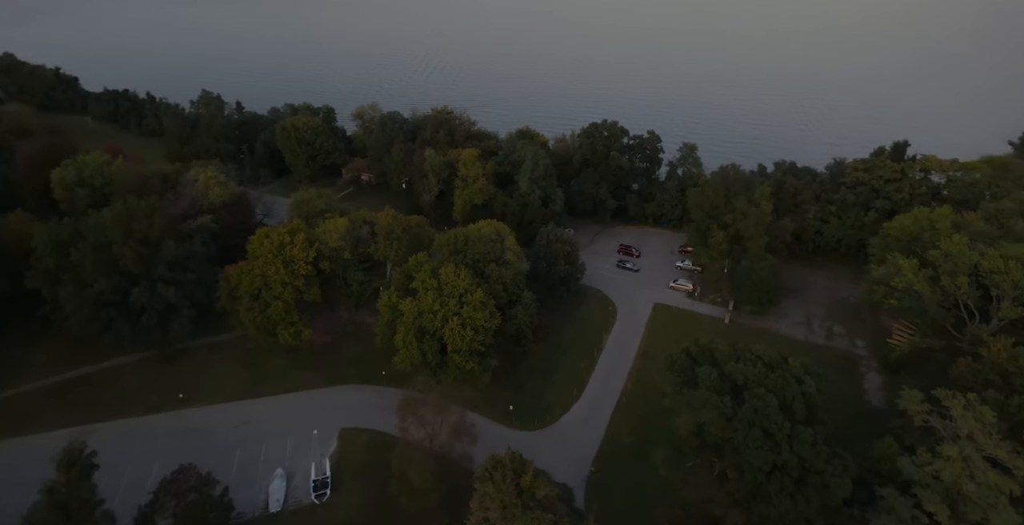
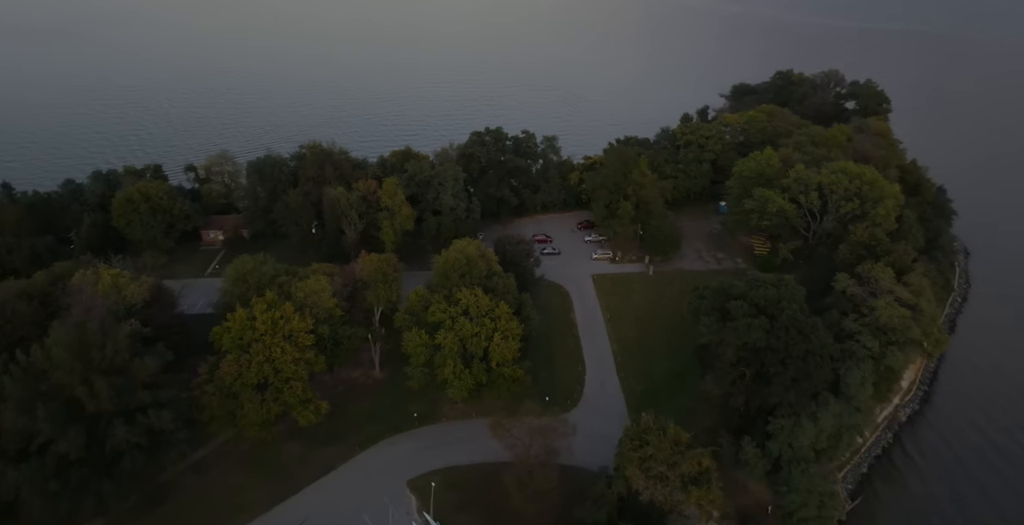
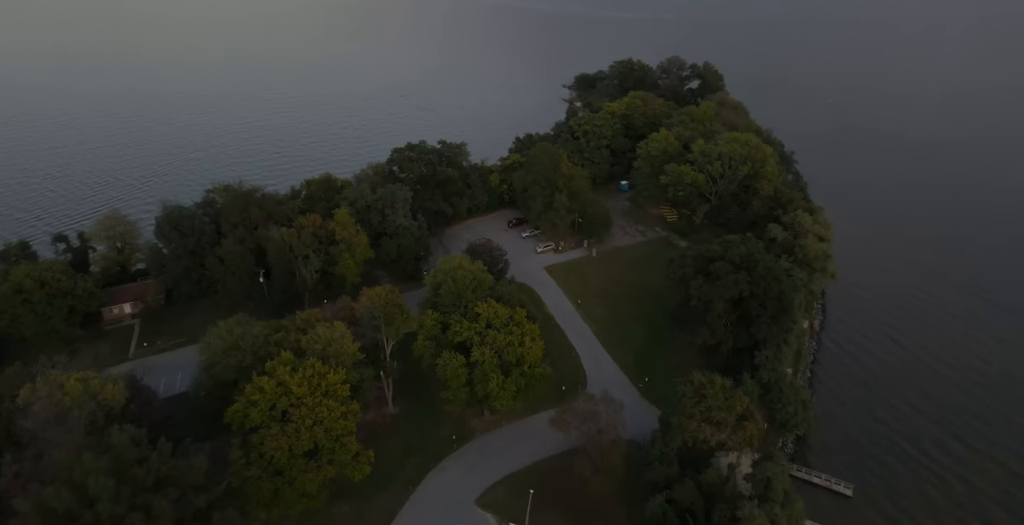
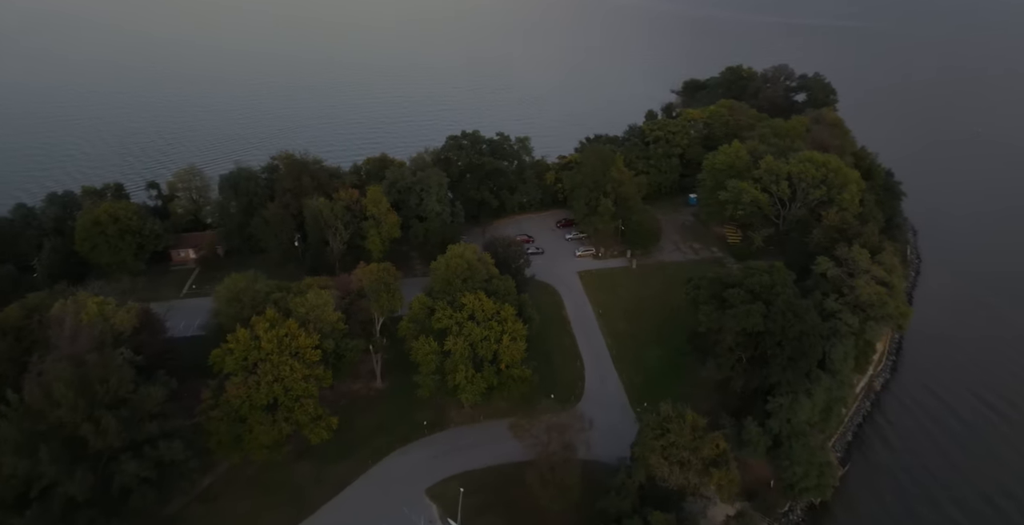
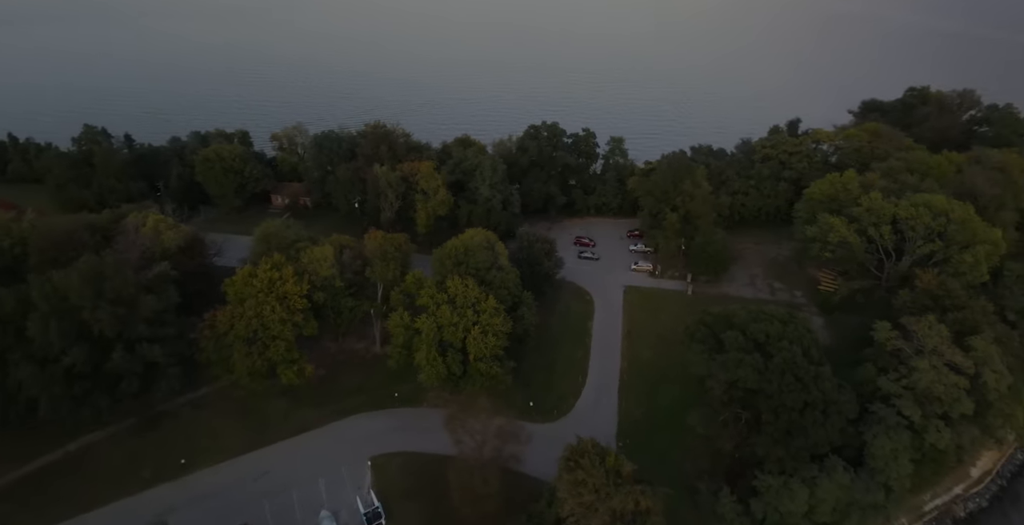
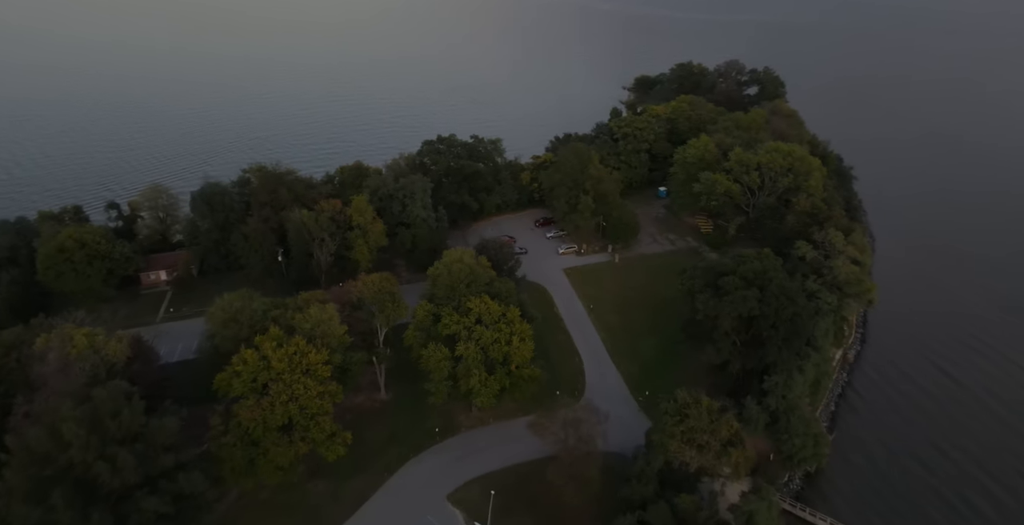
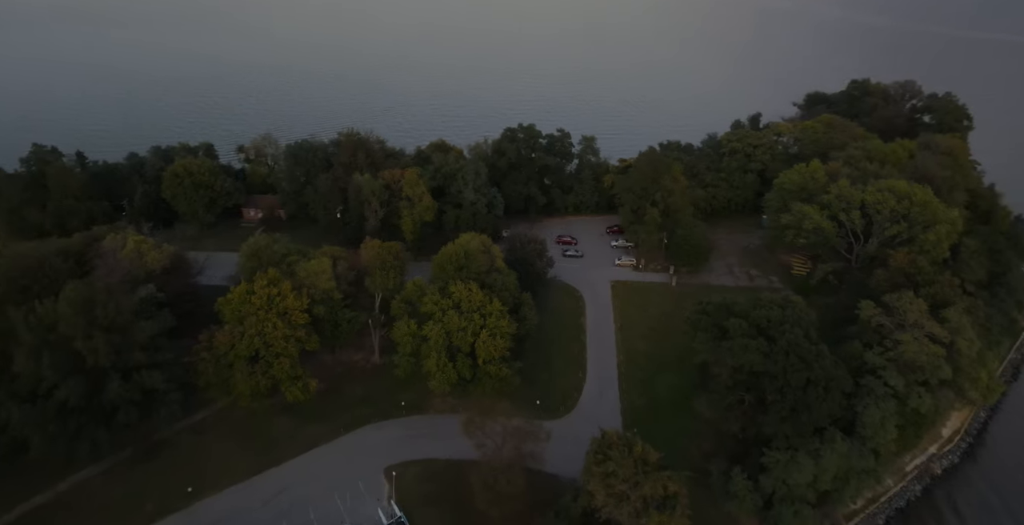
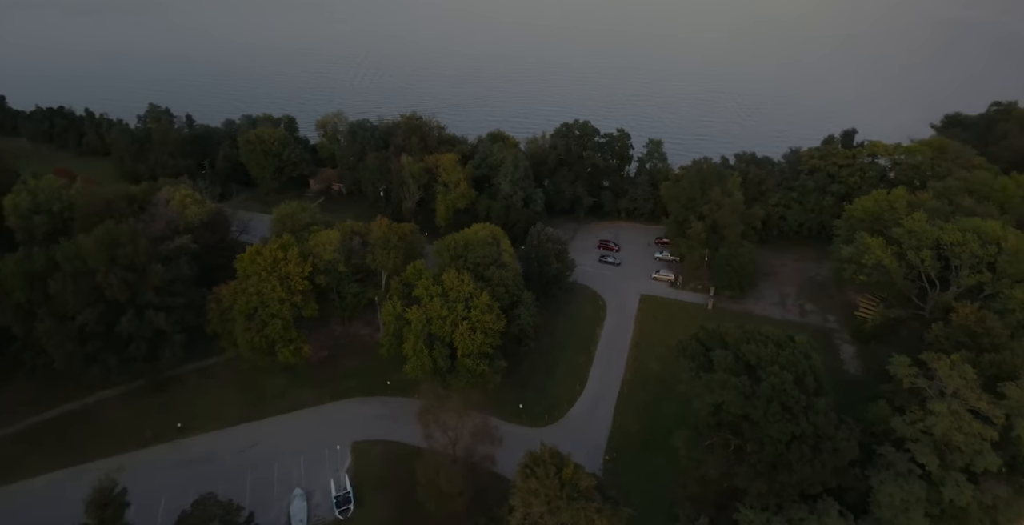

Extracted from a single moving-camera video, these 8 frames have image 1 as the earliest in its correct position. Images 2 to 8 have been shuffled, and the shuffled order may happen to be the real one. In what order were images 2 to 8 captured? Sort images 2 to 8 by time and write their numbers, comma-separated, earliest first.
8, 5, 7, 2, 4, 6, 3
